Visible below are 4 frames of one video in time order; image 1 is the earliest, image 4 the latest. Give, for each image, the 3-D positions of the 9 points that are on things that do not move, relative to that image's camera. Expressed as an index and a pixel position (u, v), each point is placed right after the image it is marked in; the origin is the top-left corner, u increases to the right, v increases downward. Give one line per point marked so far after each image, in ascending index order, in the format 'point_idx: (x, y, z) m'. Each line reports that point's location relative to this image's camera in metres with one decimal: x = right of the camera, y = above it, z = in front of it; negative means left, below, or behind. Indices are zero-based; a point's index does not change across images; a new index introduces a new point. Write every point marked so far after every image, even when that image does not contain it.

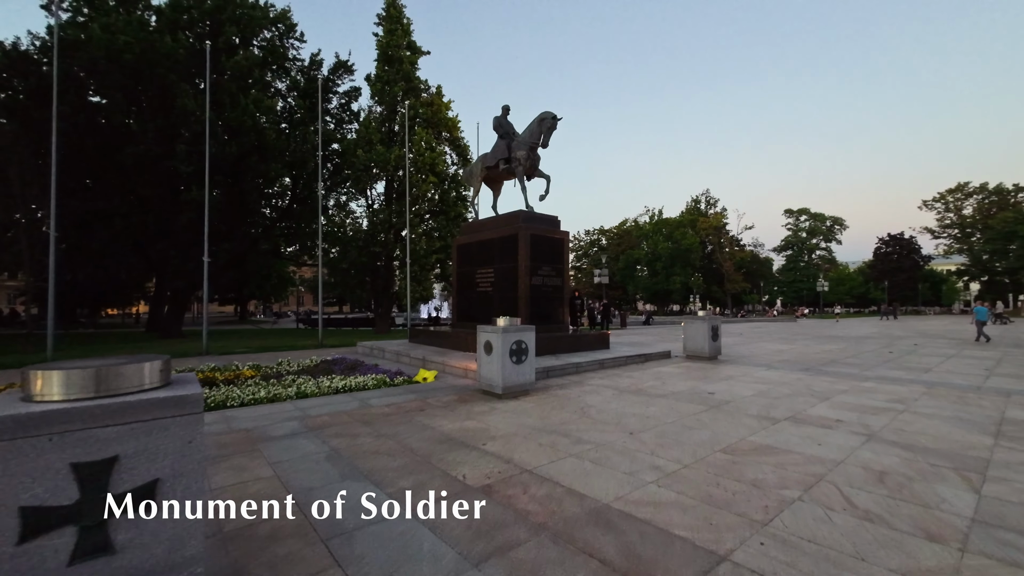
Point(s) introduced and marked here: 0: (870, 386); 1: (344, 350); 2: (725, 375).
0: (+7.0, -1.9, +8.4) m
1: (-5.7, -2.1, +14.6) m
2: (+4.8, -2.0, +9.8) m
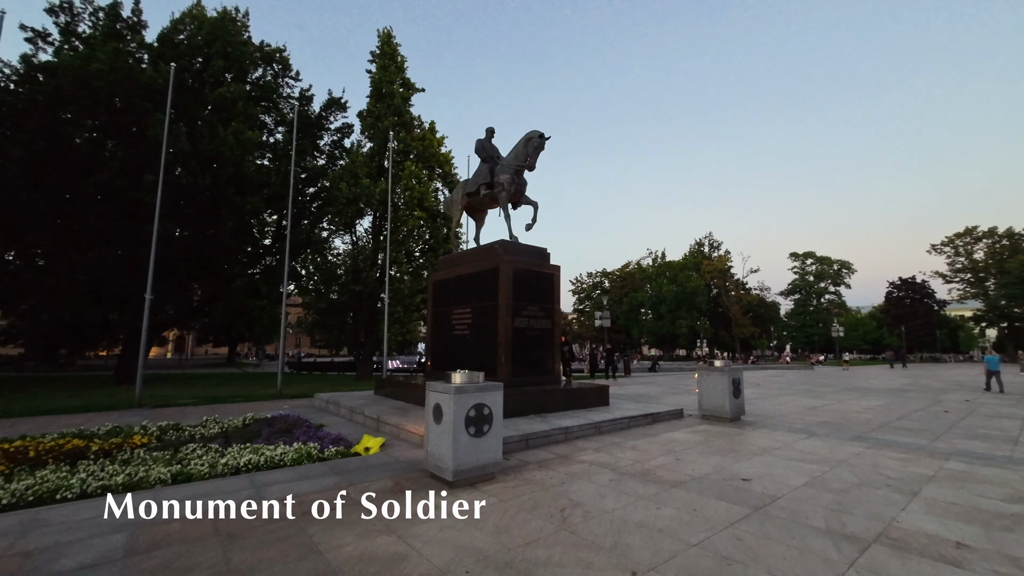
0: (+6.5, -2.6, +6.2) m
1: (-6.2, -3.3, +12.5) m
2: (+4.3, -2.8, +7.5) m
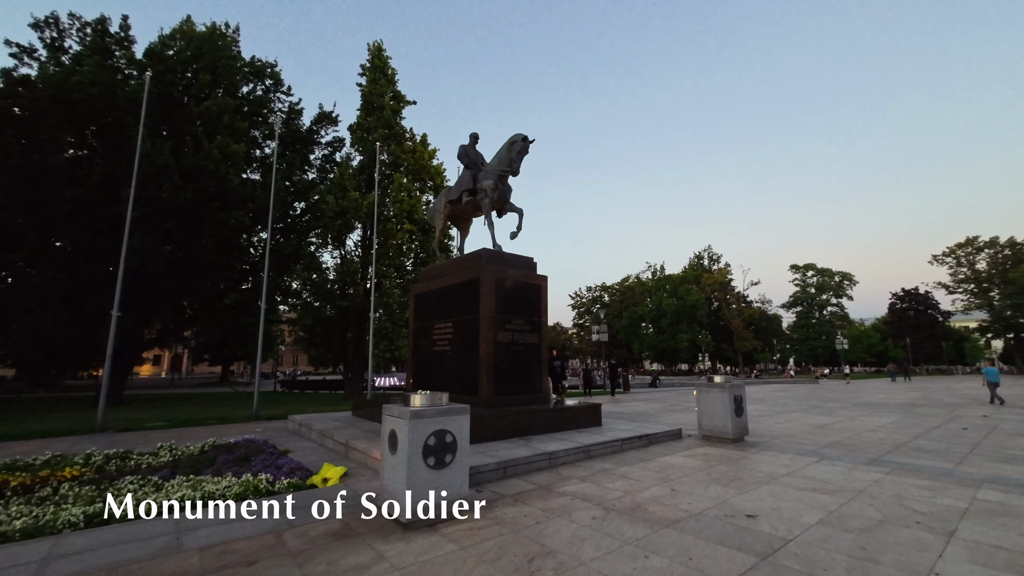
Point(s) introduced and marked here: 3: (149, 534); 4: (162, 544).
0: (+6.1, -2.7, +5.4) m
1: (-6.5, -3.7, +11.7) m
2: (+3.9, -2.9, +6.7) m
3: (-4.0, -2.7, +4.7) m
4: (-3.6, -2.6, +4.4) m
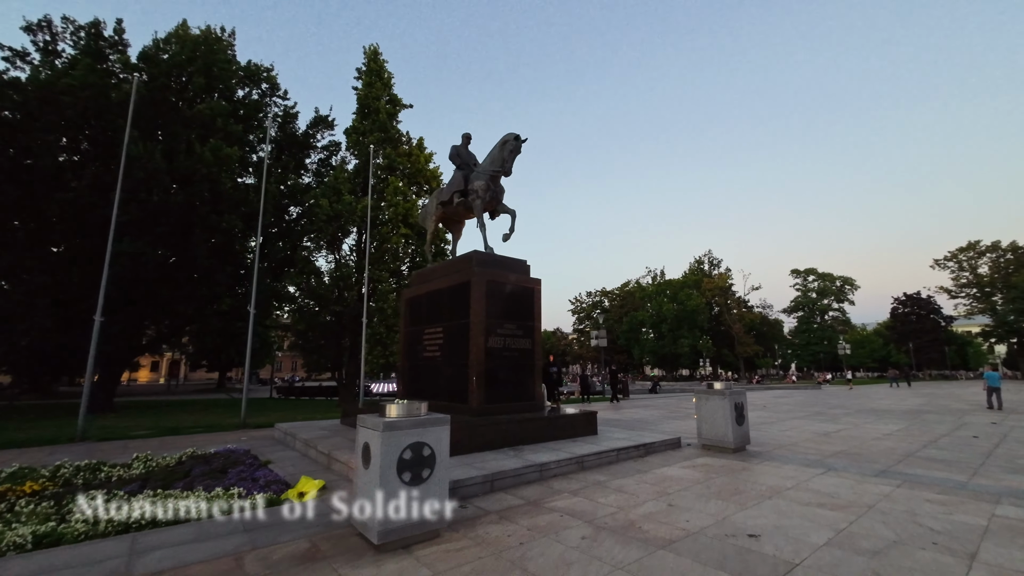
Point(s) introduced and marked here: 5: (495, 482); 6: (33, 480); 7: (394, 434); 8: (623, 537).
0: (+5.9, -2.7, +5.0) m
1: (-6.7, -3.8, +11.3) m
2: (+3.7, -2.9, +6.4) m
3: (-4.1, -2.7, +4.3) m
4: (-3.8, -2.7, +4.1) m
5: (-0.3, -2.8, +6.3) m
6: (-7.4, -3.0, +6.7) m
7: (-1.2, -1.5, +4.5) m
8: (+1.2, -2.7, +4.6) m
